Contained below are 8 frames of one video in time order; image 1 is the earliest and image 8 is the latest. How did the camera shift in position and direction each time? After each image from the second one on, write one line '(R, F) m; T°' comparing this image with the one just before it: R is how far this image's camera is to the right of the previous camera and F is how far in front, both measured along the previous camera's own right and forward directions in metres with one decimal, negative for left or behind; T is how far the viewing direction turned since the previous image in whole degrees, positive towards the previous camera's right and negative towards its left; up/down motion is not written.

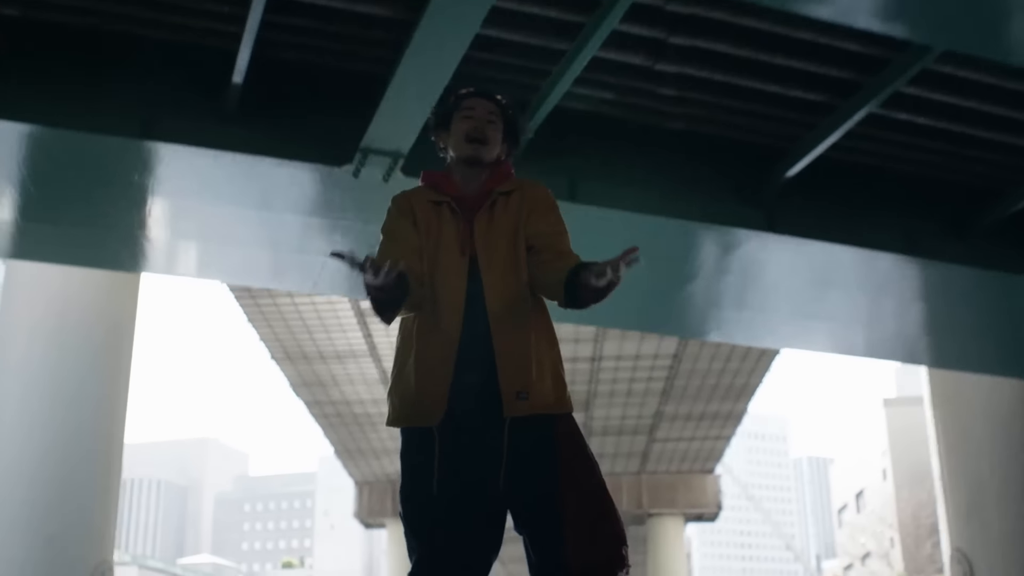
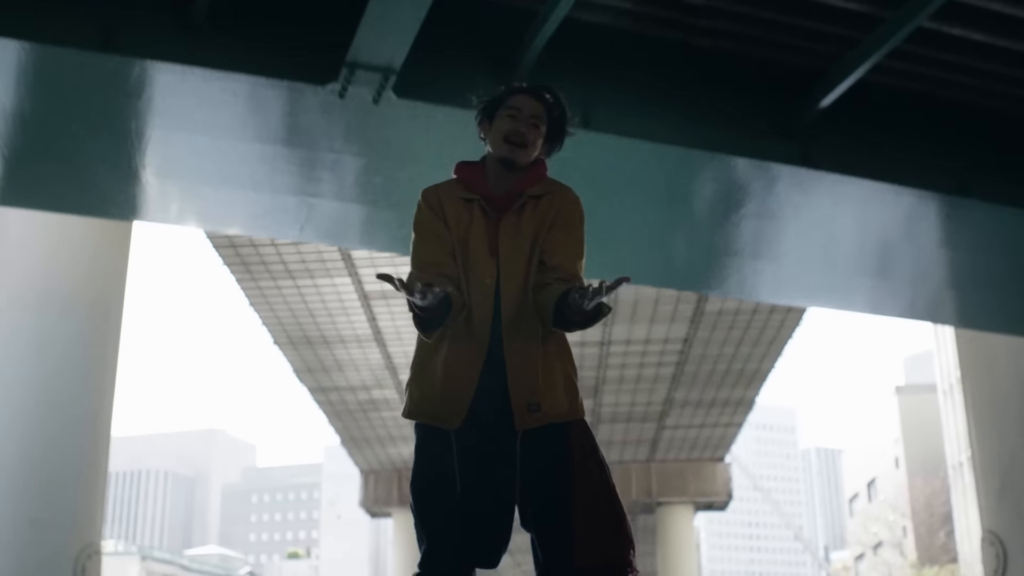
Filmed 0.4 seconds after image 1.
(0.0, +0.3) m; 0°
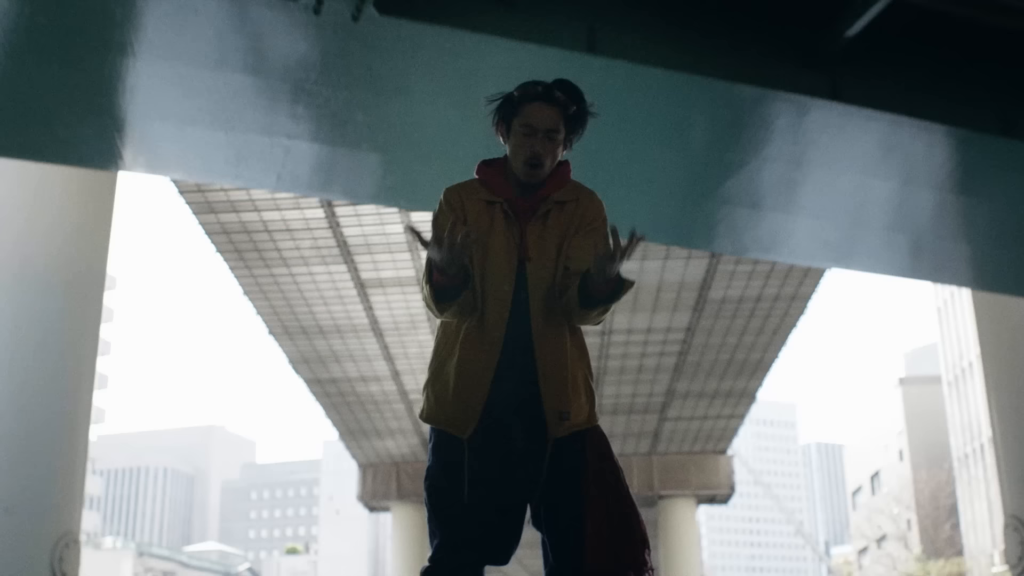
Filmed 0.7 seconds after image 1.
(0.0, +0.2) m; 0°
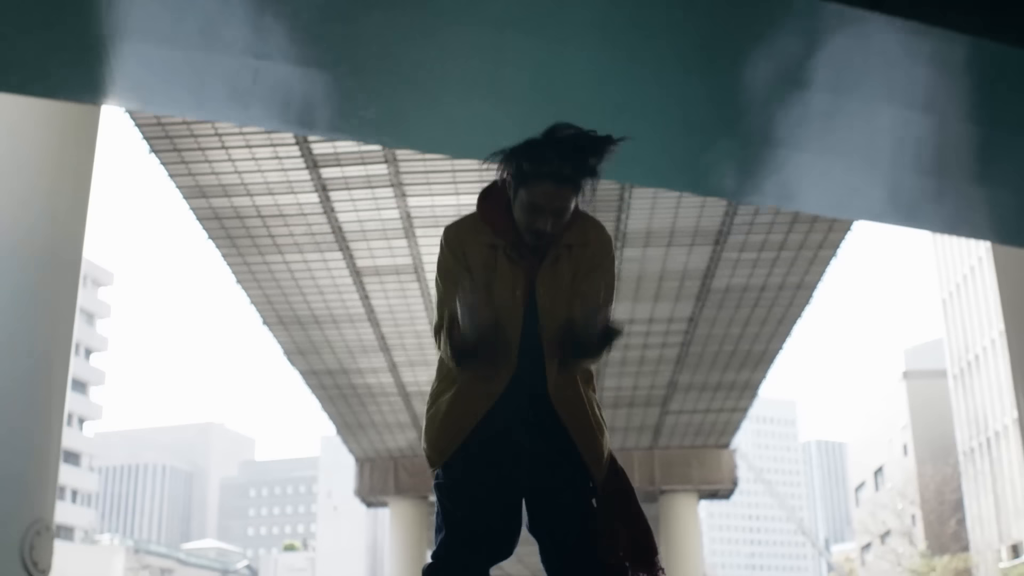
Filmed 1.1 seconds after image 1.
(0.0, +0.3) m; 0°
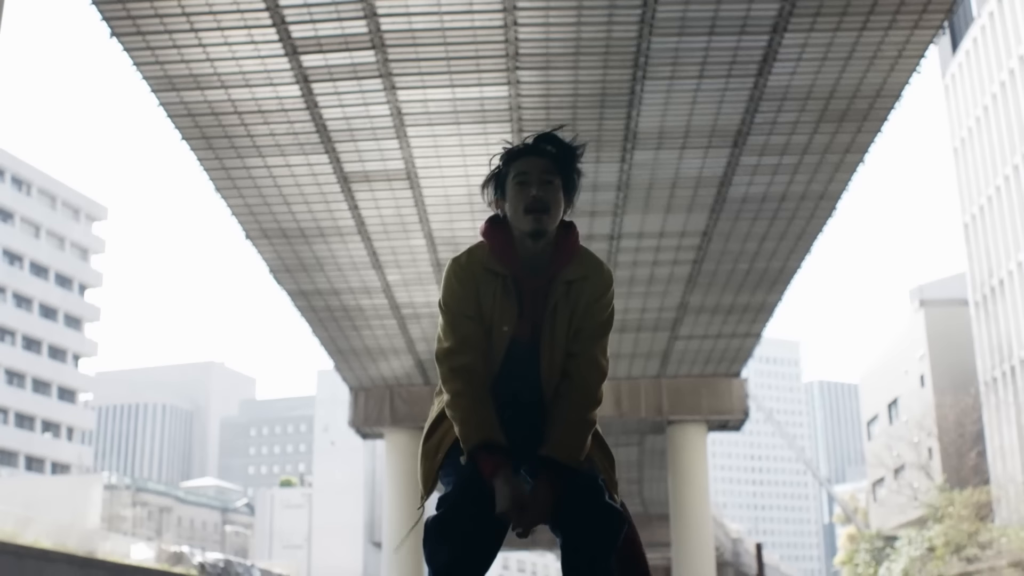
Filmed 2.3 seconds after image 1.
(0.0, +0.8) m; 0°
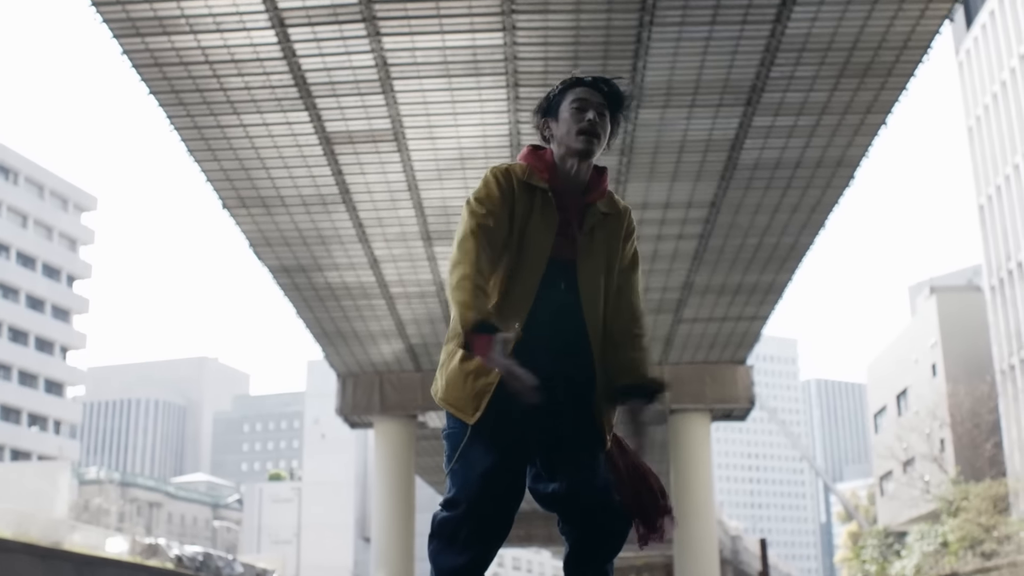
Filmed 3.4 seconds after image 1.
(0.0, +0.7) m; 0°
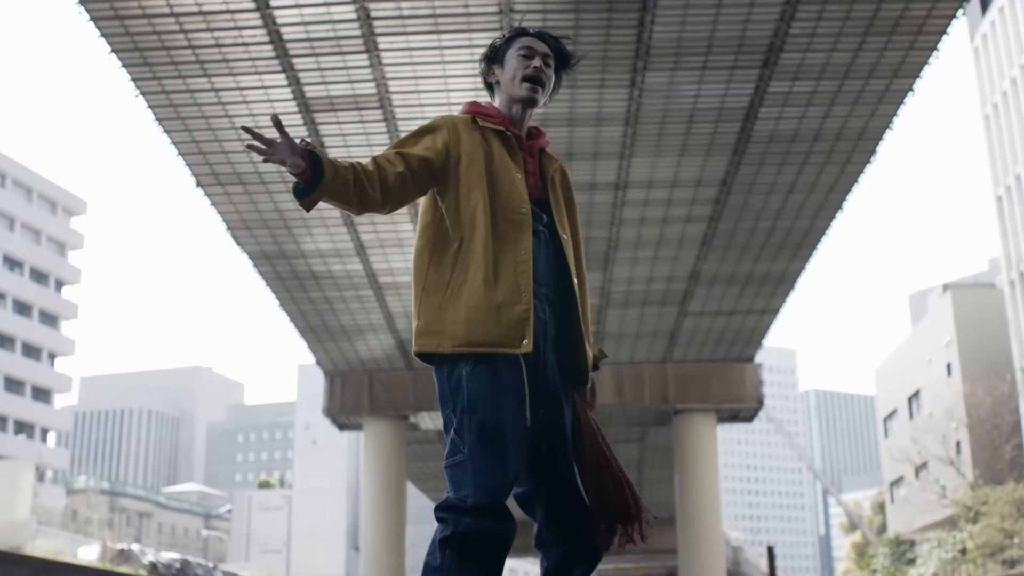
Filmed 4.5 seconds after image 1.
(0.0, +0.8) m; 0°
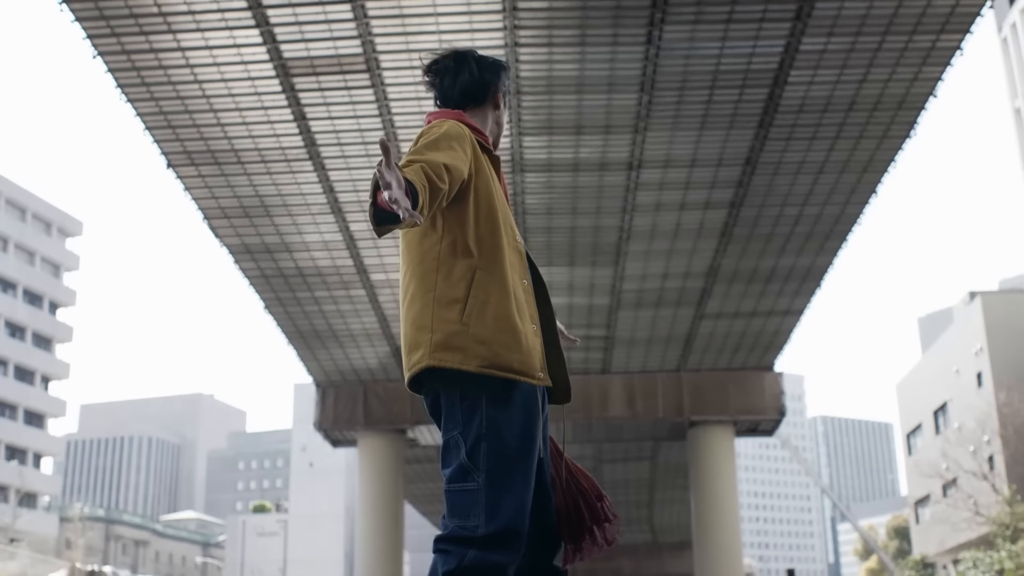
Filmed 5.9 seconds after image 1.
(0.0, +0.9) m; 0°
